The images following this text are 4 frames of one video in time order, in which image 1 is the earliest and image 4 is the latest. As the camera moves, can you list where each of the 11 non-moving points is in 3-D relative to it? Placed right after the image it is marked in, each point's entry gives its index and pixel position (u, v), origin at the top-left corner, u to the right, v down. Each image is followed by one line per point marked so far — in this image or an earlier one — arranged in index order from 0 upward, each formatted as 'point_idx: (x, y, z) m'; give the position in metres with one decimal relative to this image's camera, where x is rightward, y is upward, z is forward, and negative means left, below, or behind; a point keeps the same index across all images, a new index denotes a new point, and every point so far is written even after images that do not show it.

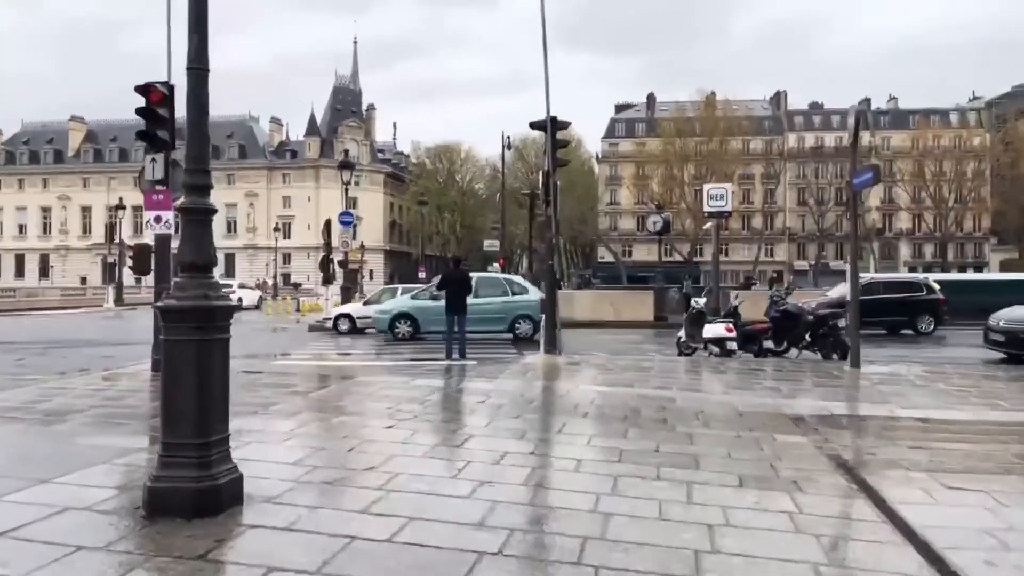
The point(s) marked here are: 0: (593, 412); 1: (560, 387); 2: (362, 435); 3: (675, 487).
0: (+1.0, -1.6, +9.9) m
1: (+0.7, -1.5, +12.1) m
2: (-1.5, -1.5, +7.8) m
3: (+1.3, -1.6, +6.4) m
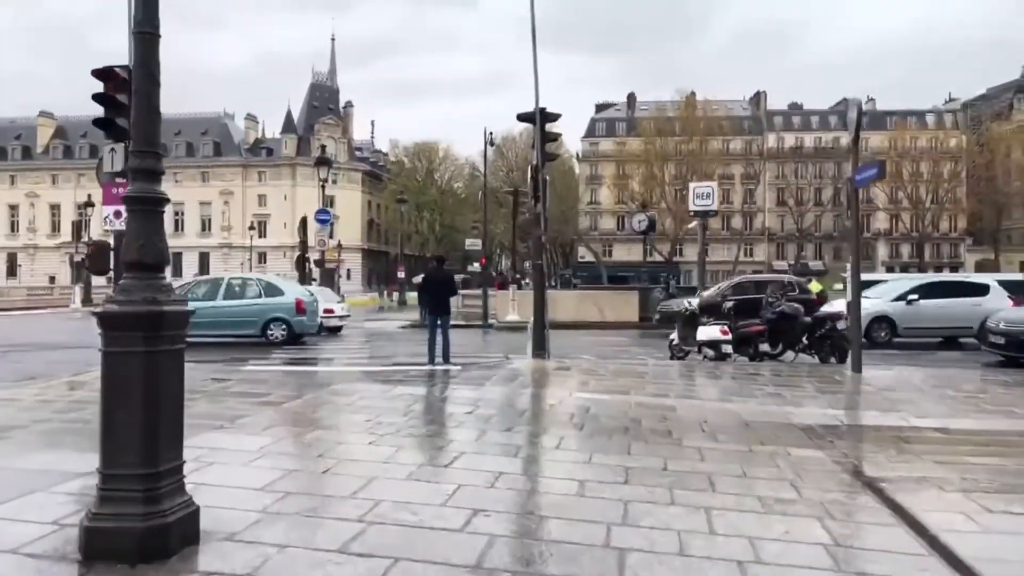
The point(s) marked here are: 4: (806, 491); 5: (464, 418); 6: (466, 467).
0: (+0.9, -1.6, +9.2) m
1: (+0.6, -1.5, +11.4) m
2: (-1.5, -1.5, +7.0) m
3: (+1.3, -1.6, +5.7) m
4: (+2.5, -1.7, +6.6) m
5: (-0.6, -1.5, +9.2) m
6: (-0.4, -1.6, +6.8) m
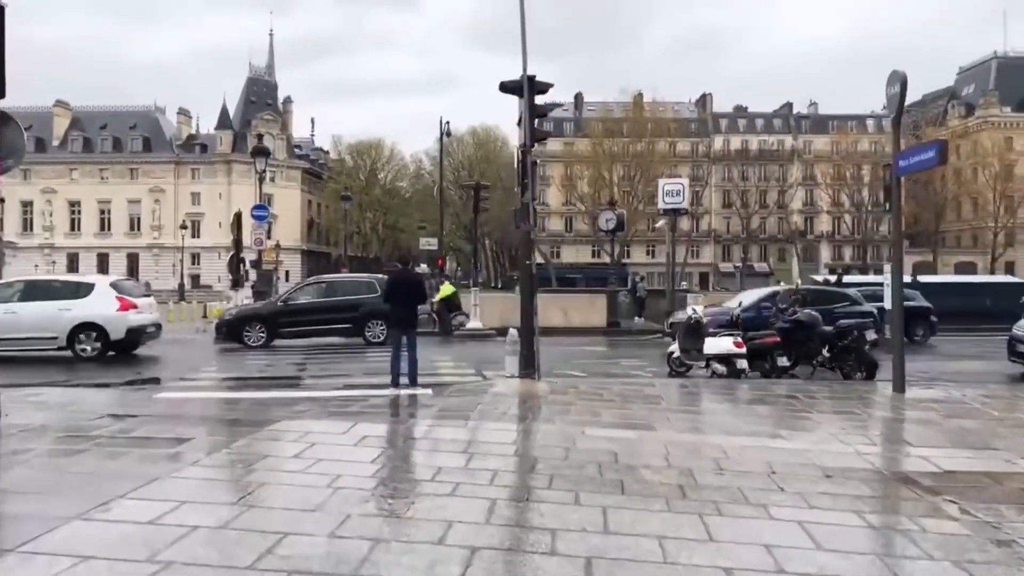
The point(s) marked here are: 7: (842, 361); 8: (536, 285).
0: (+1.0, -1.6, +6.9) m
1: (+0.5, -1.6, +9.0) m
2: (-1.3, -1.6, +4.5) m
3: (+1.6, -1.7, +3.4) m
4: (+2.7, -1.7, +4.4) m
5: (-0.5, -1.6, +6.7) m
6: (-0.1, -1.6, +4.4) m
7: (+5.6, -1.3, +13.3) m
8: (+0.3, 0.0, +11.4) m
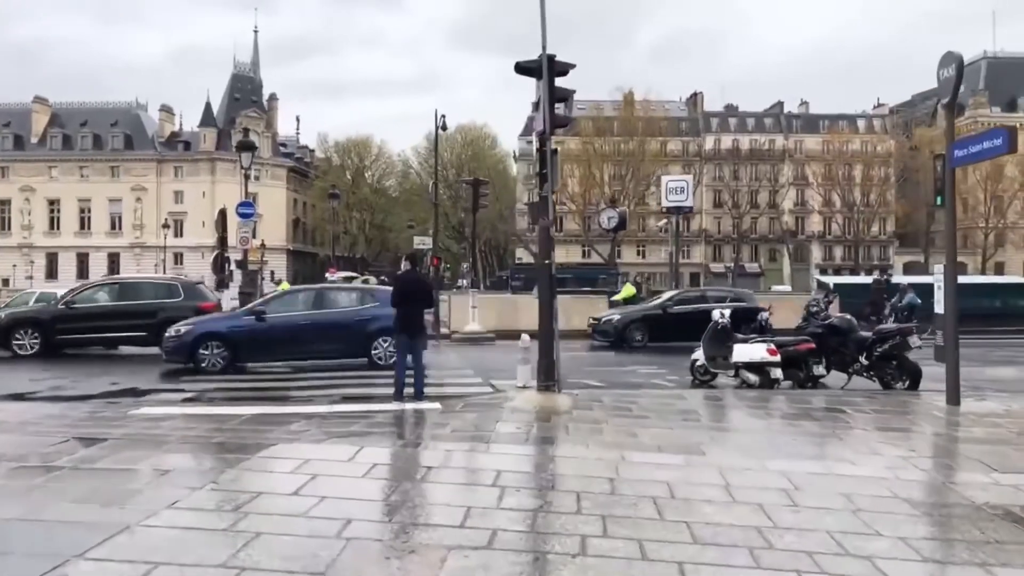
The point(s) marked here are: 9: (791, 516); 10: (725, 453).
0: (+1.3, -1.7, +5.8) m
1: (+0.7, -1.6, +7.9) m
2: (-1.0, -1.6, +3.4) m
3: (+2.0, -1.7, +2.3) m
4: (+3.1, -1.8, +3.3) m
5: (-0.2, -1.6, +5.6) m
6: (+0.2, -1.7, +3.3) m
7: (+5.8, -1.3, +12.3) m
8: (+0.6, 0.0, +10.4) m
9: (+2.1, -1.7, +5.9) m
10: (+2.0, -1.6, +7.9) m
